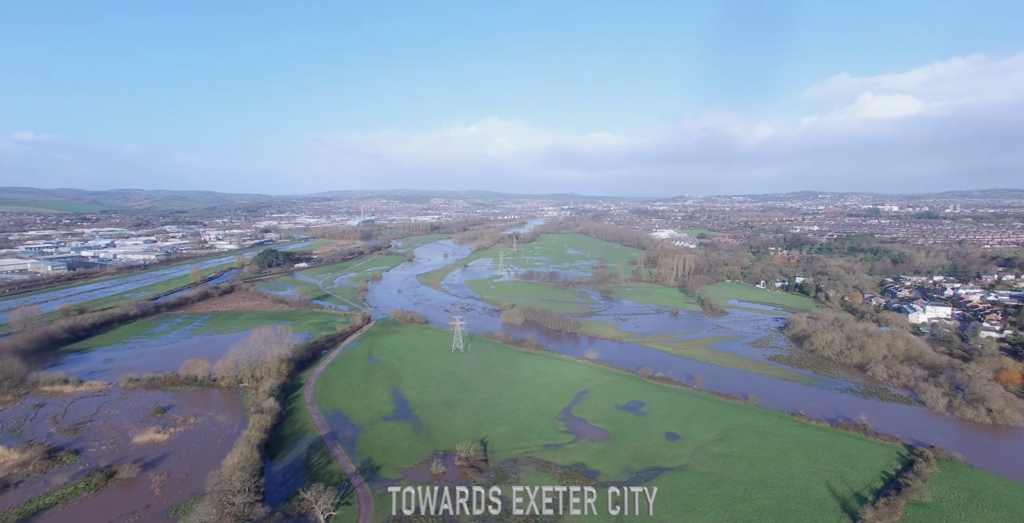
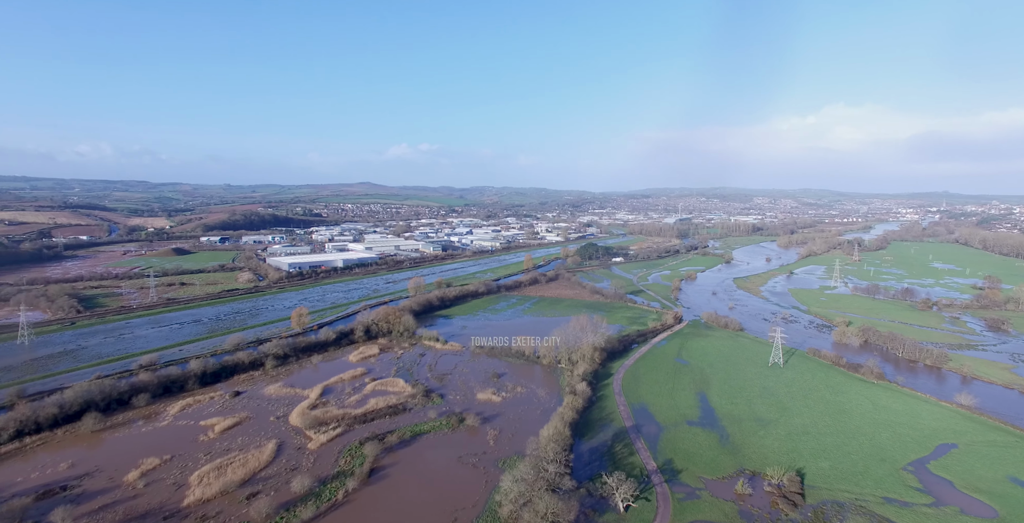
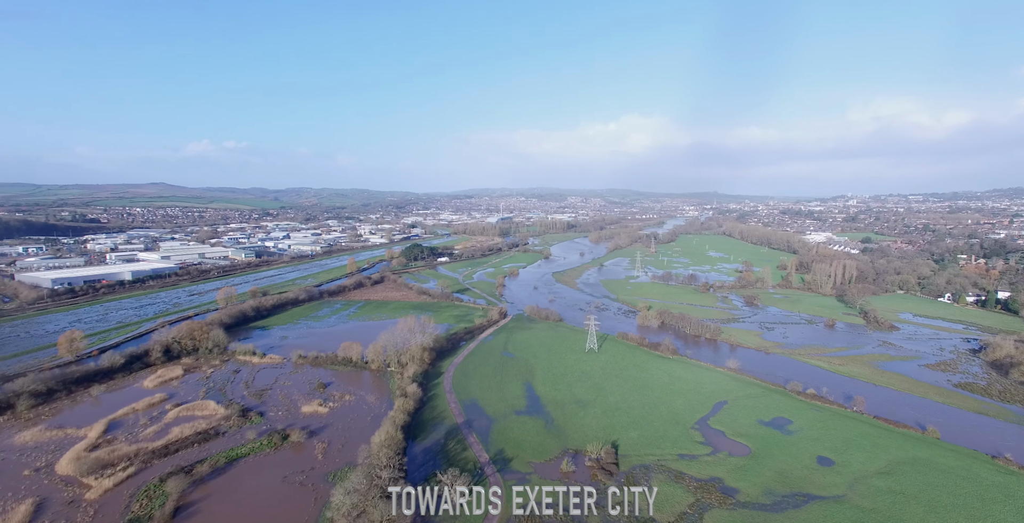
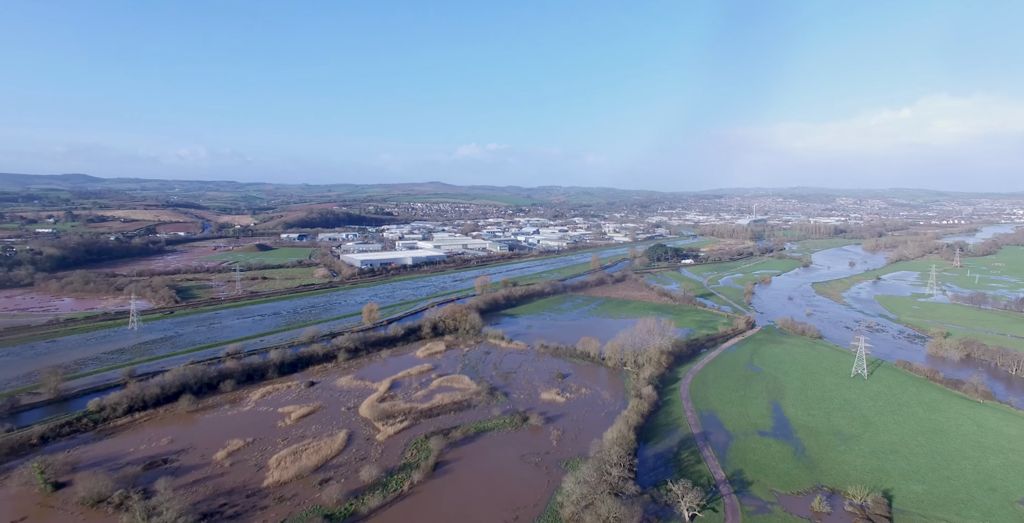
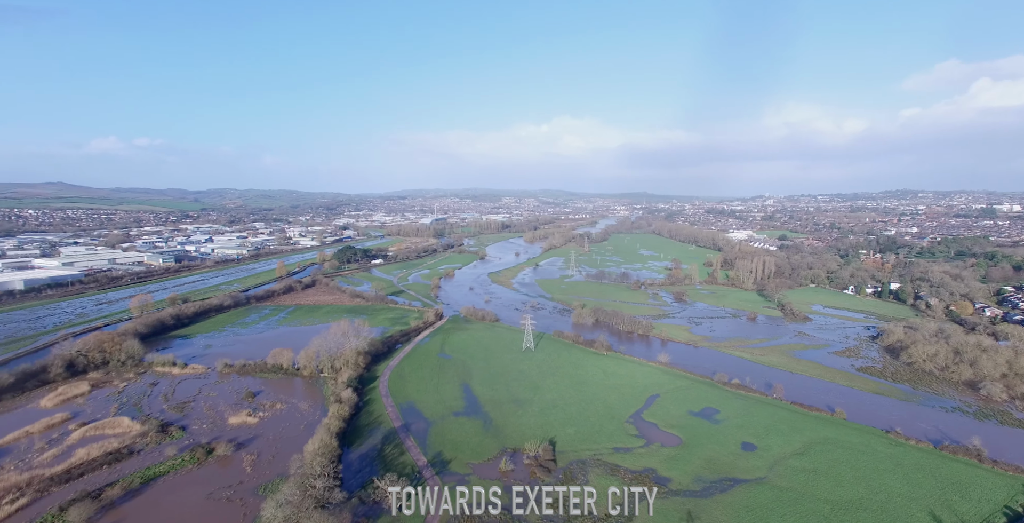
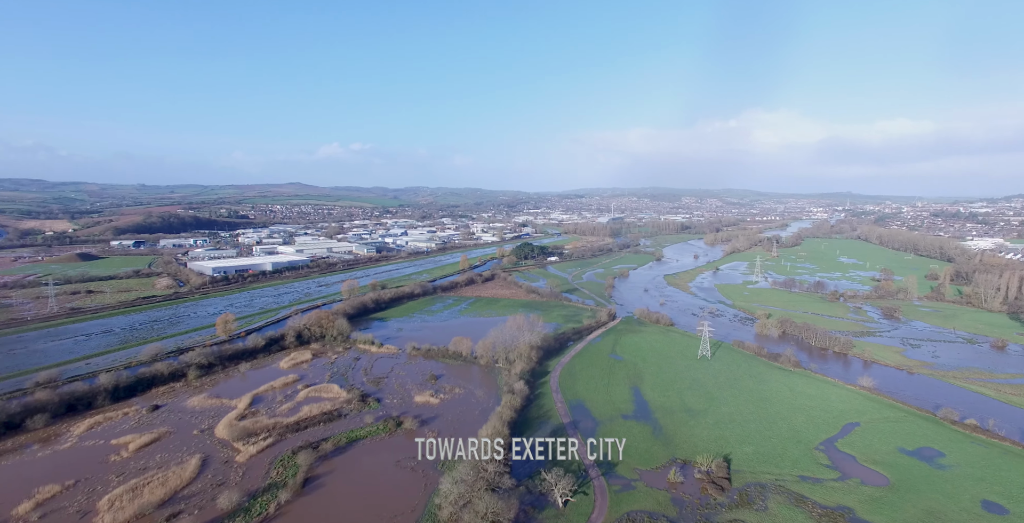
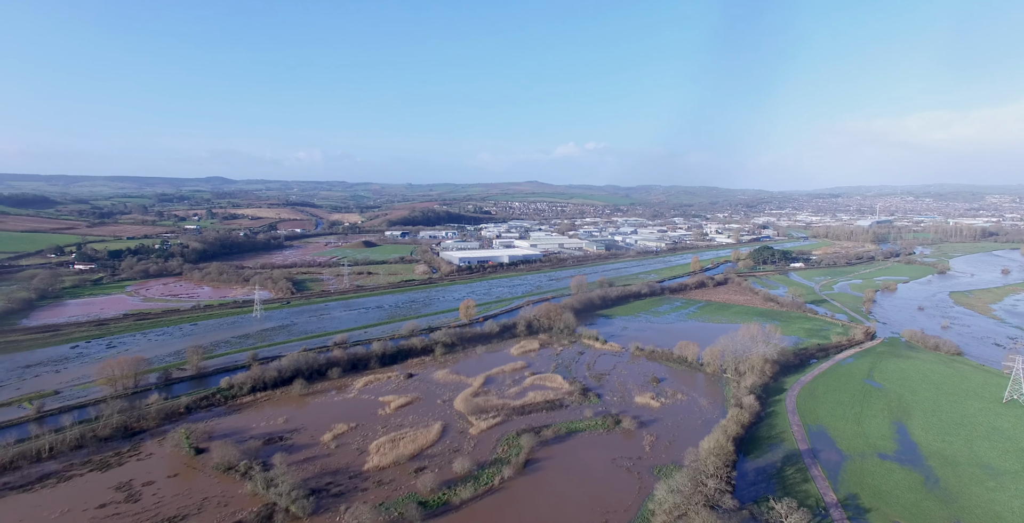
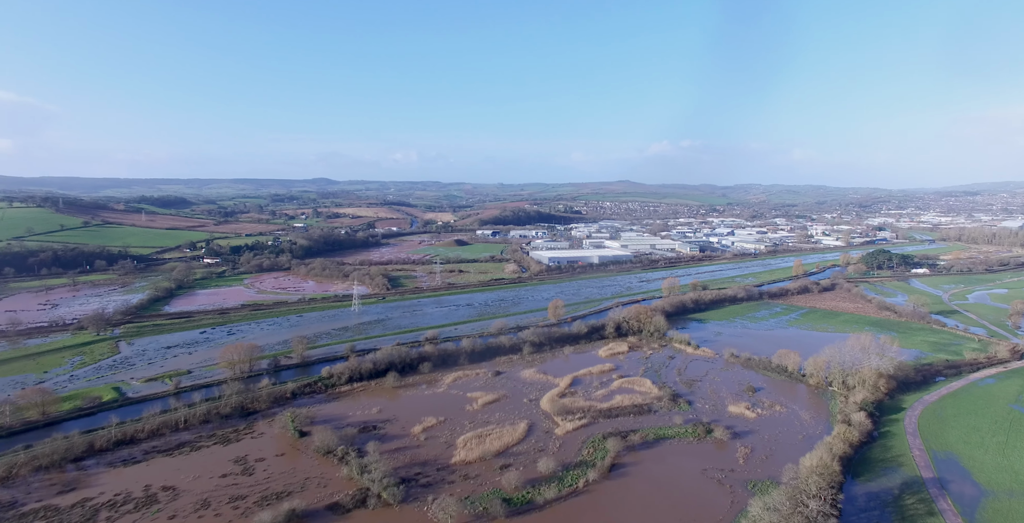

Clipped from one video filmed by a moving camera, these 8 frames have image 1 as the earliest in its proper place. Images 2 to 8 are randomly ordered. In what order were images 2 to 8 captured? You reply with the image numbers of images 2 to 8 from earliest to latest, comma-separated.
5, 3, 6, 2, 4, 7, 8
